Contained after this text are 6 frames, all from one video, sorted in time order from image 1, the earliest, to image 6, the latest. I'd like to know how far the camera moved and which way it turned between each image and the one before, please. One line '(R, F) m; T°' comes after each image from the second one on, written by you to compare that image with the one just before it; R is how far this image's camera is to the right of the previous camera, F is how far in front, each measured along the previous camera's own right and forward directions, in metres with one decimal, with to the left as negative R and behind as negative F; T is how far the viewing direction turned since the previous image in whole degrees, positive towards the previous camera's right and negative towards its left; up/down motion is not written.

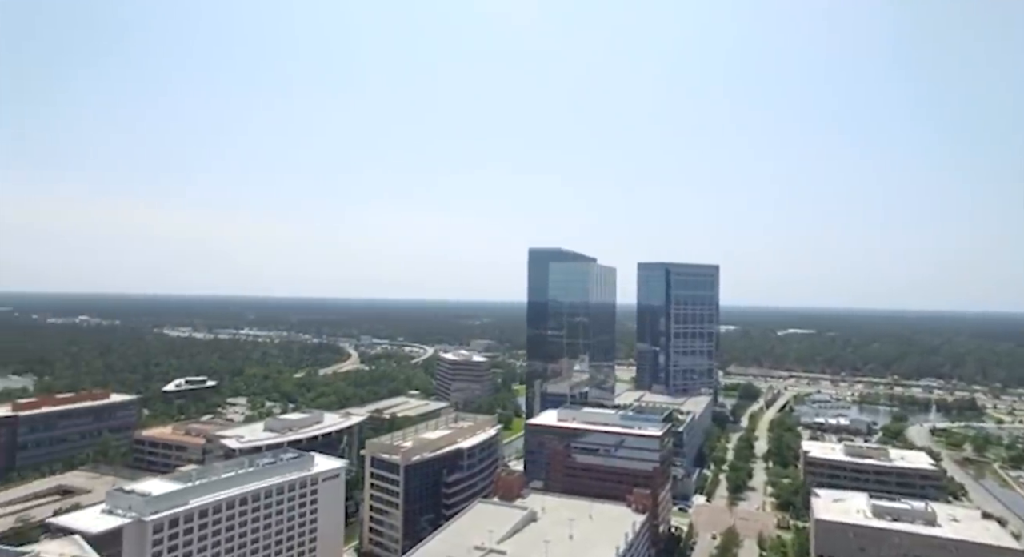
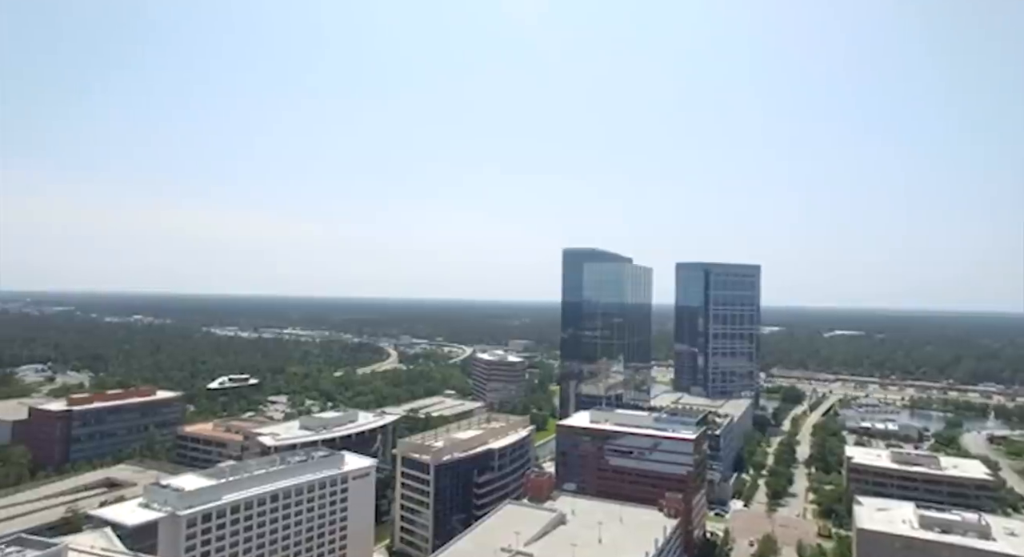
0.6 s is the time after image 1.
(+0.9, +0.3) m; -3°
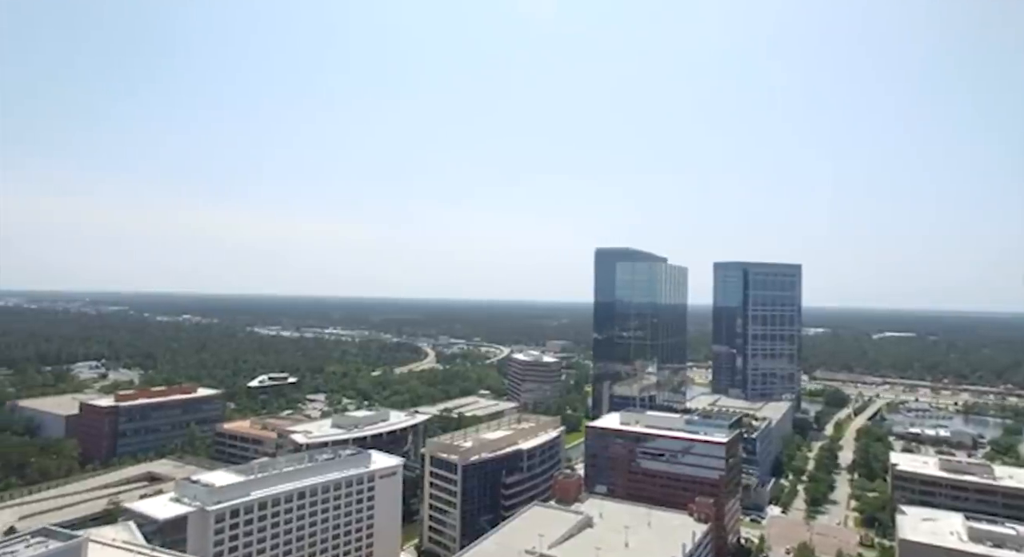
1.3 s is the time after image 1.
(+1.1, +0.3) m; -3°
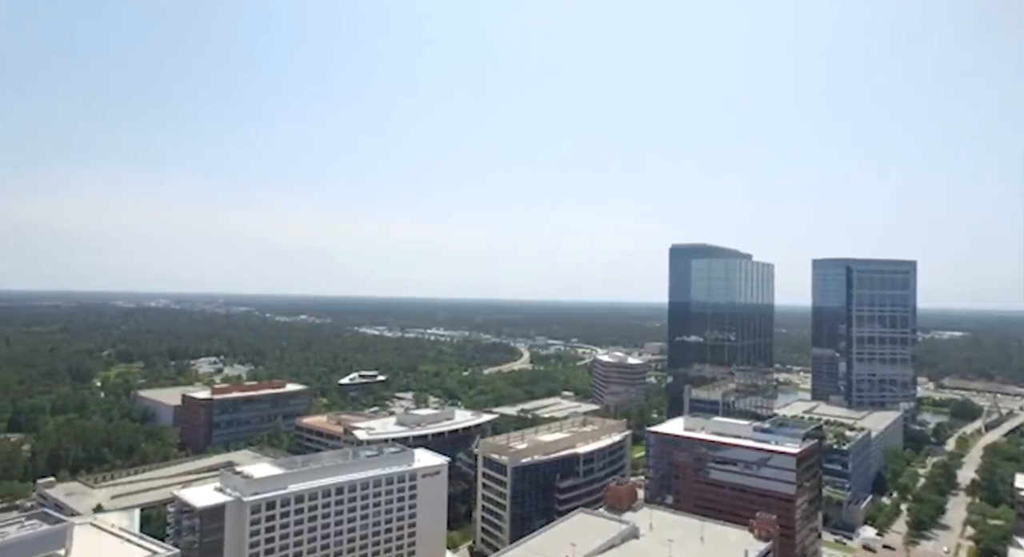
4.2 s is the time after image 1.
(+5.1, +1.9) m; -10°
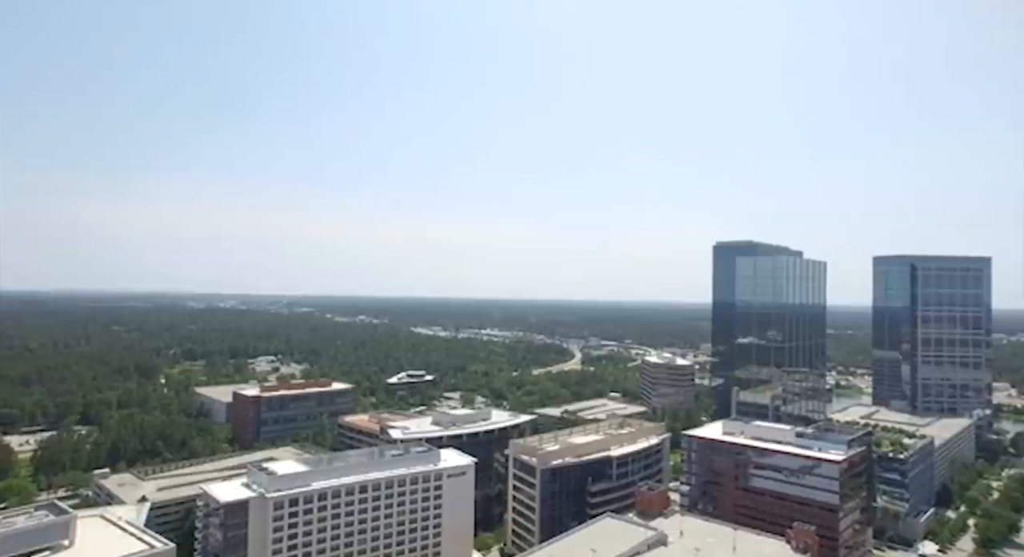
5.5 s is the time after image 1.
(+2.5, +0.9) m; -5°
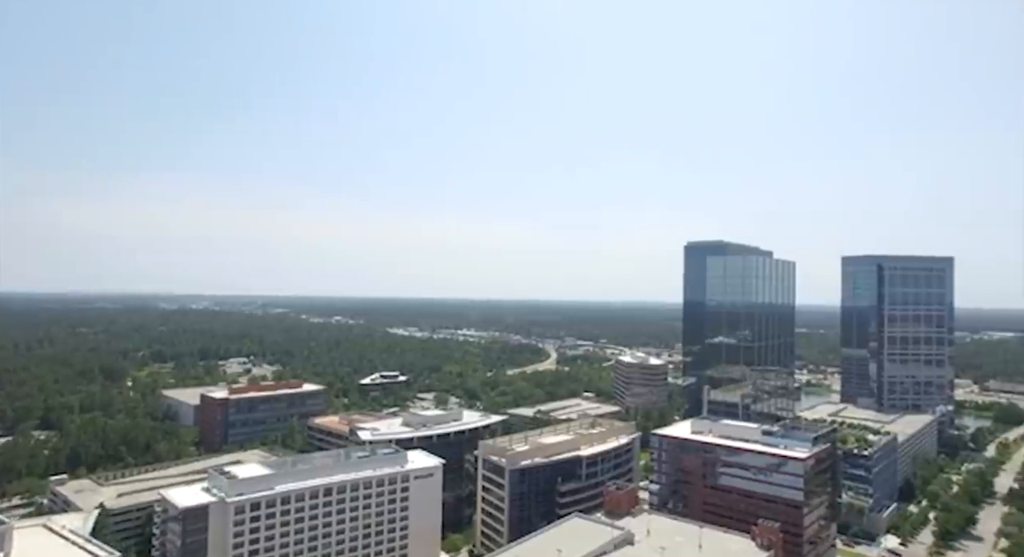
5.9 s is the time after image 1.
(+0.8, +0.2) m; +2°
